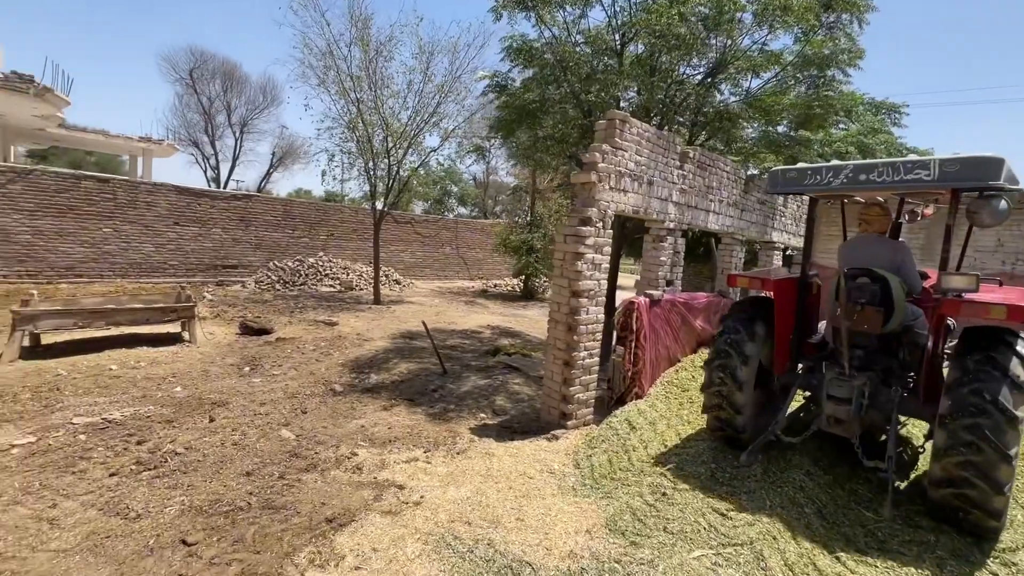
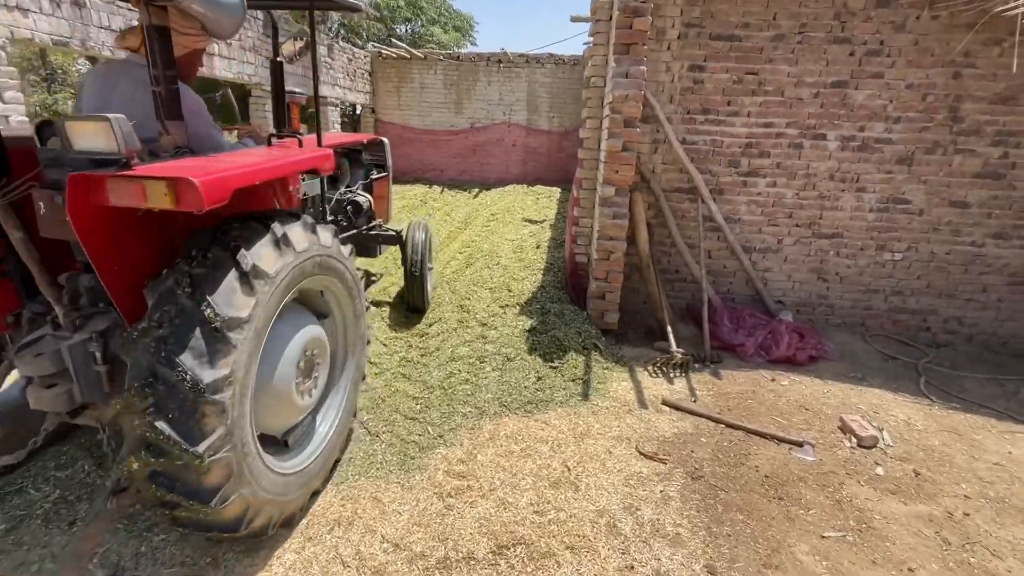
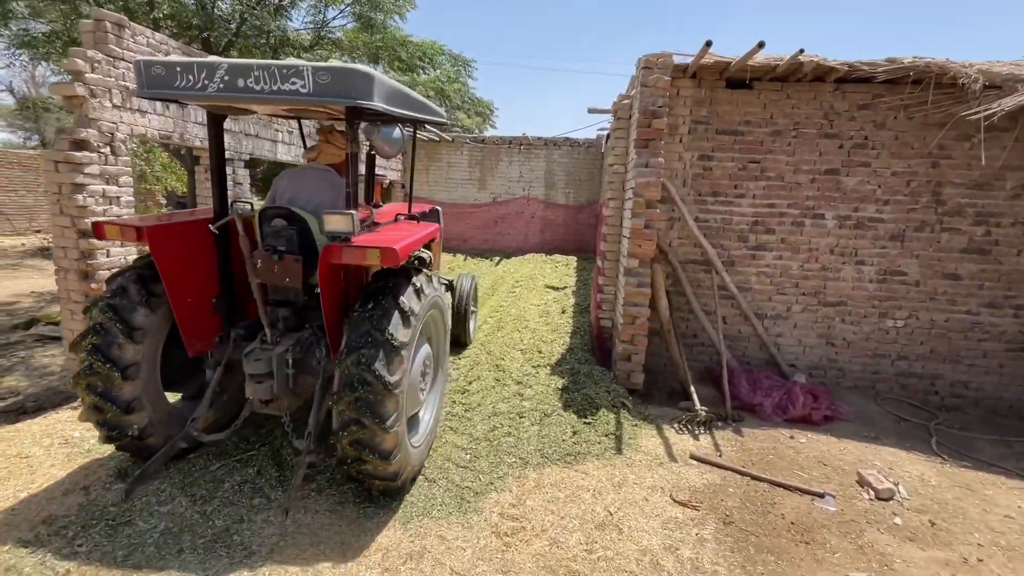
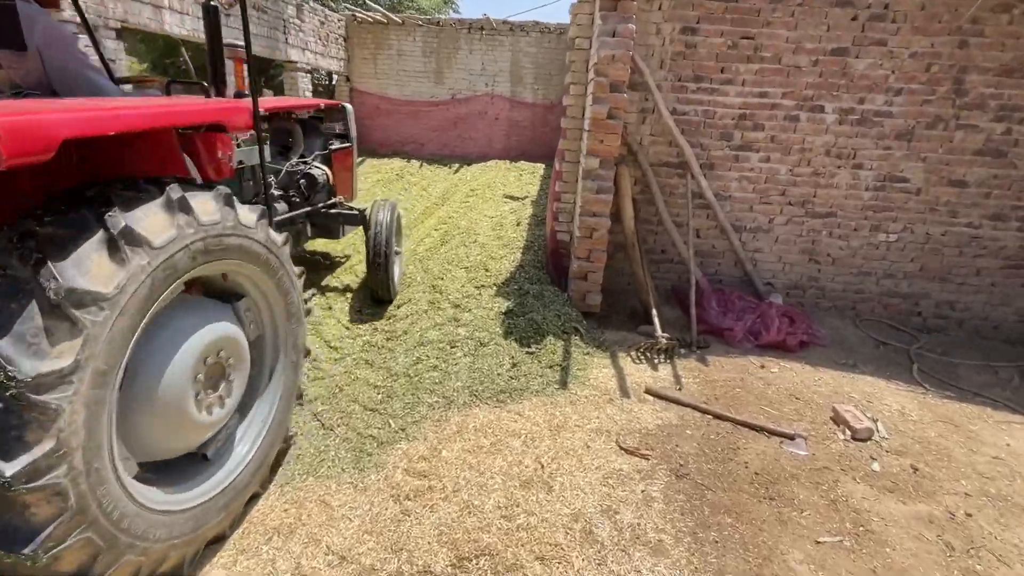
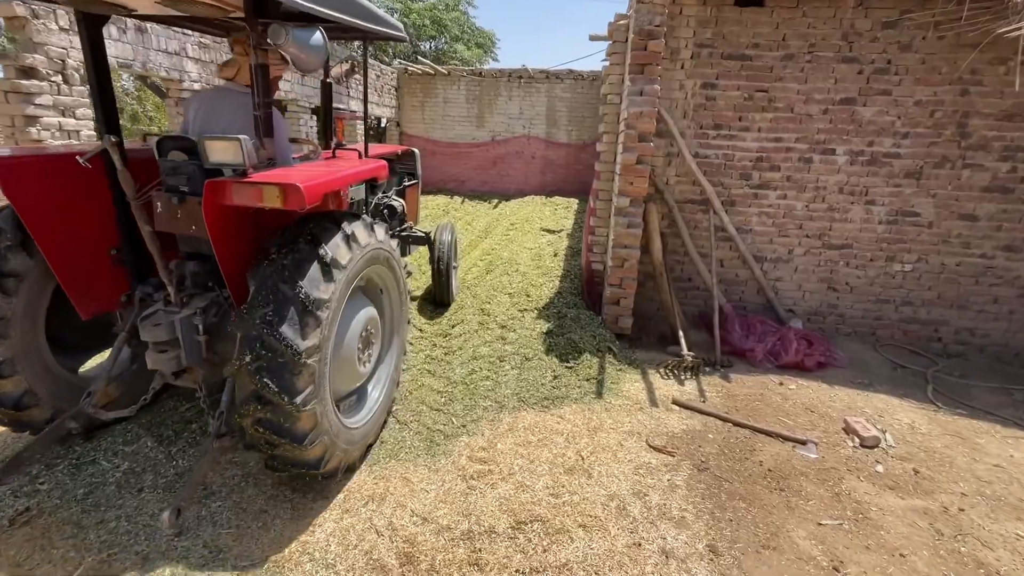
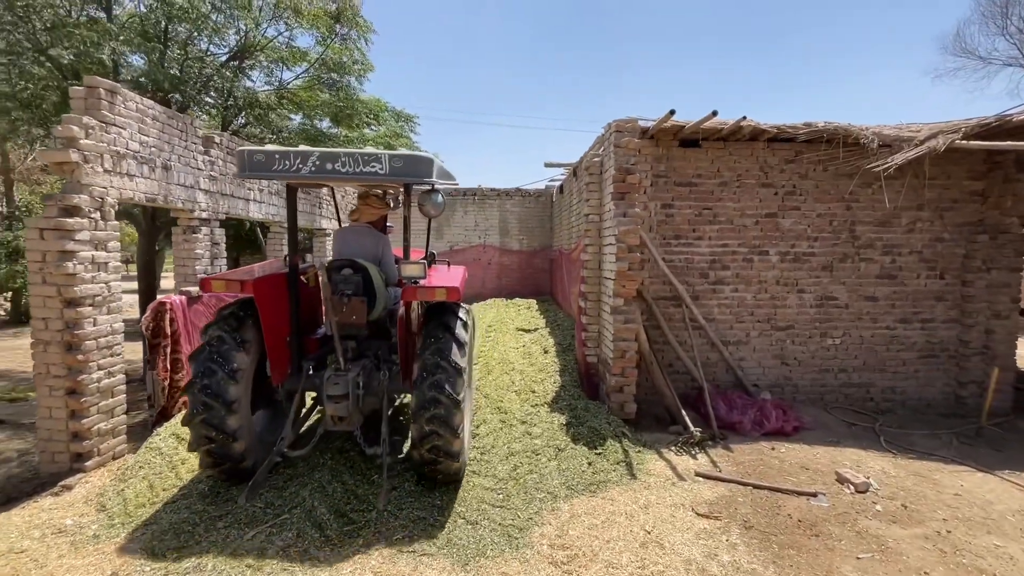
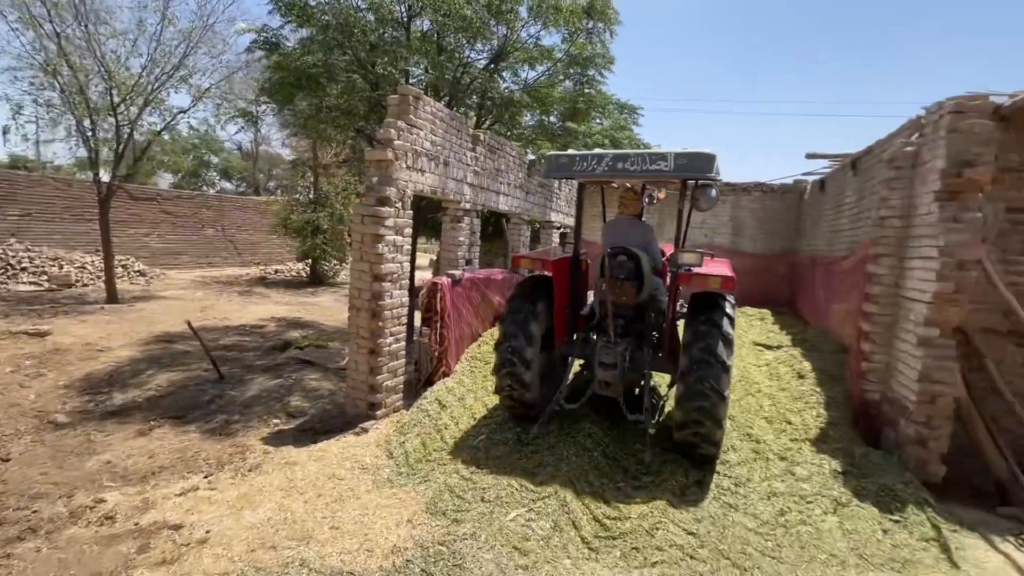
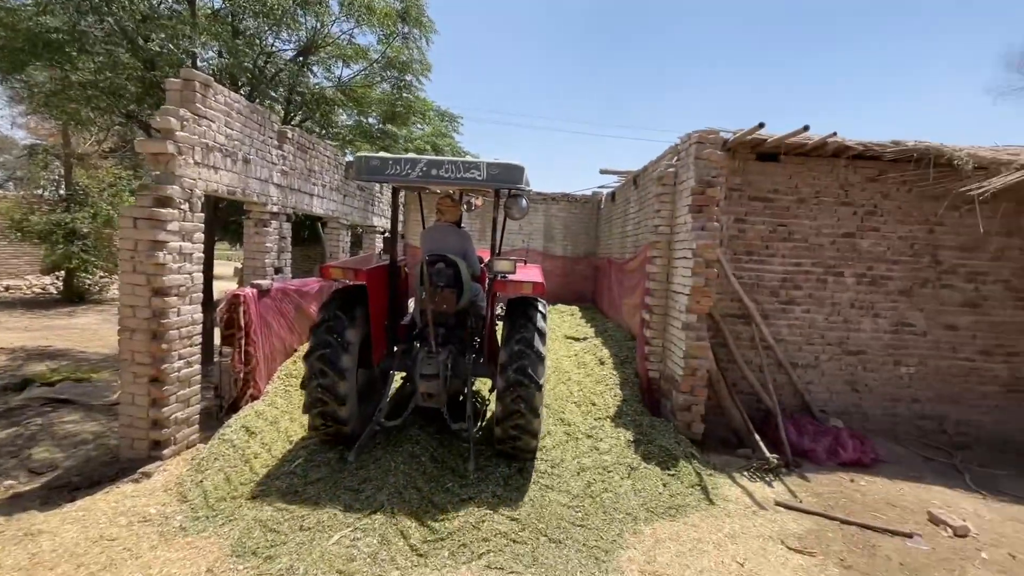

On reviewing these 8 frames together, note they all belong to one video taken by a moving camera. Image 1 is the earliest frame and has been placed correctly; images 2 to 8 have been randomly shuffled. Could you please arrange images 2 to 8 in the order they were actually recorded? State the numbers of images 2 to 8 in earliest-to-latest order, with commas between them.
7, 8, 6, 3, 5, 2, 4
